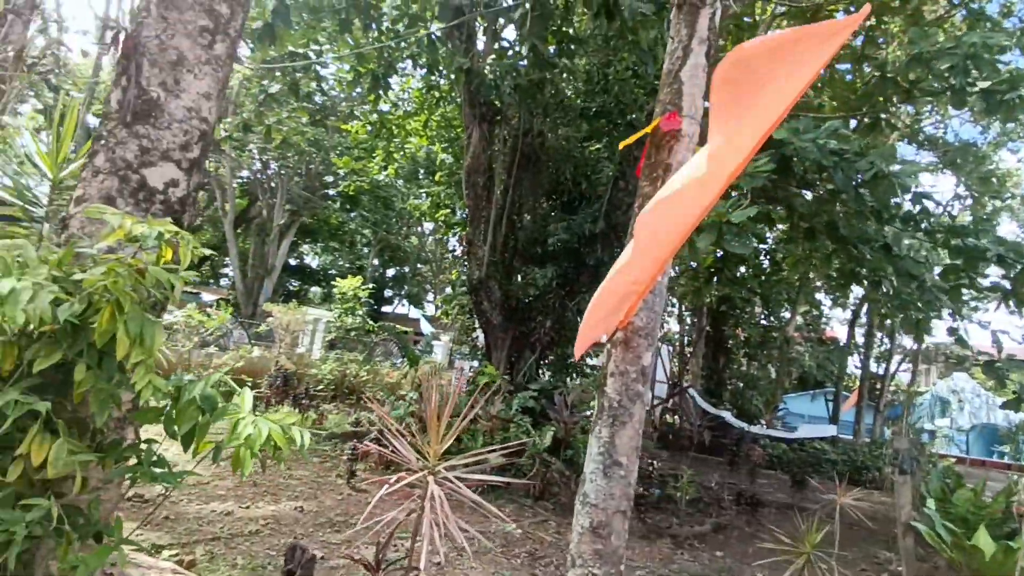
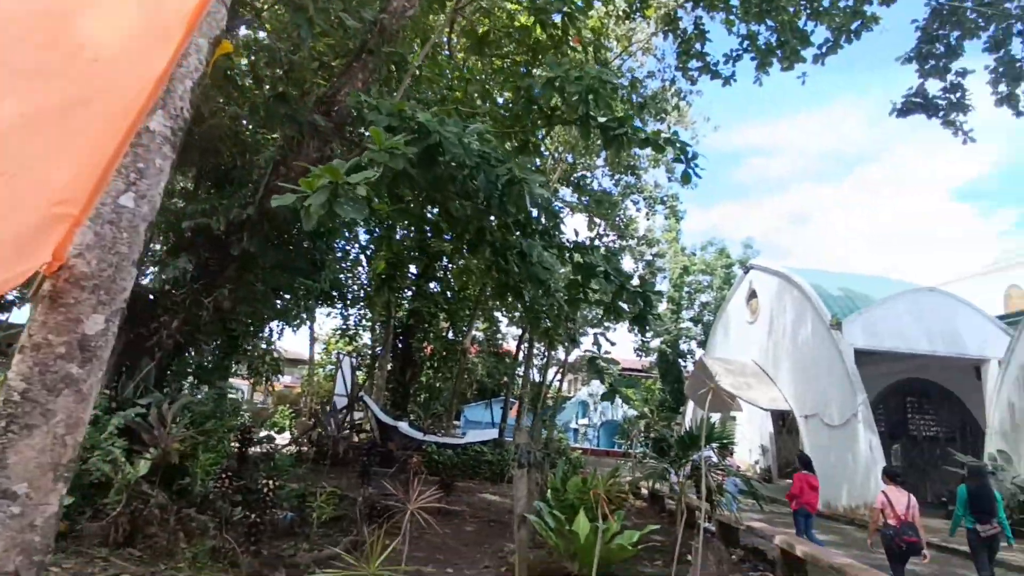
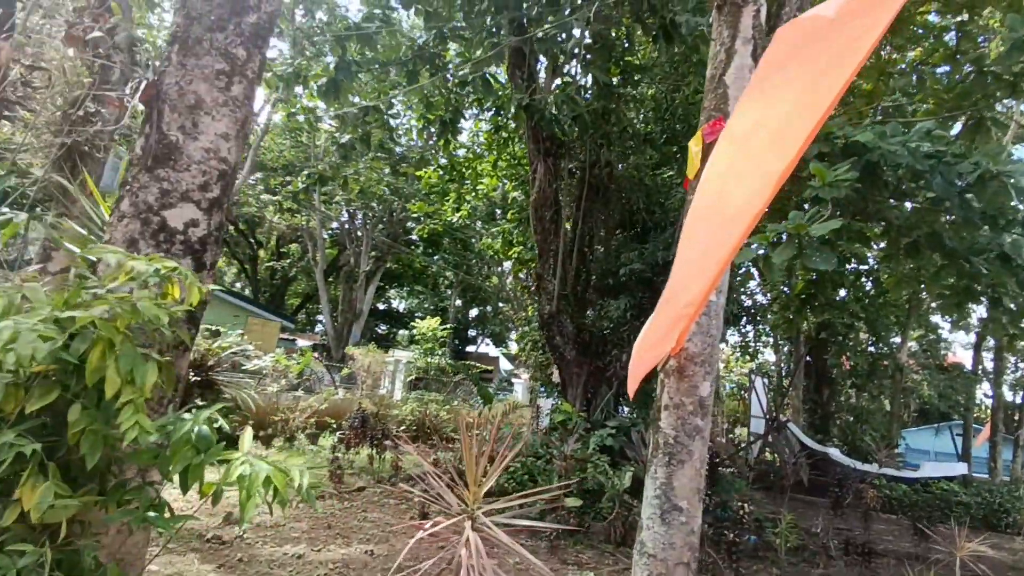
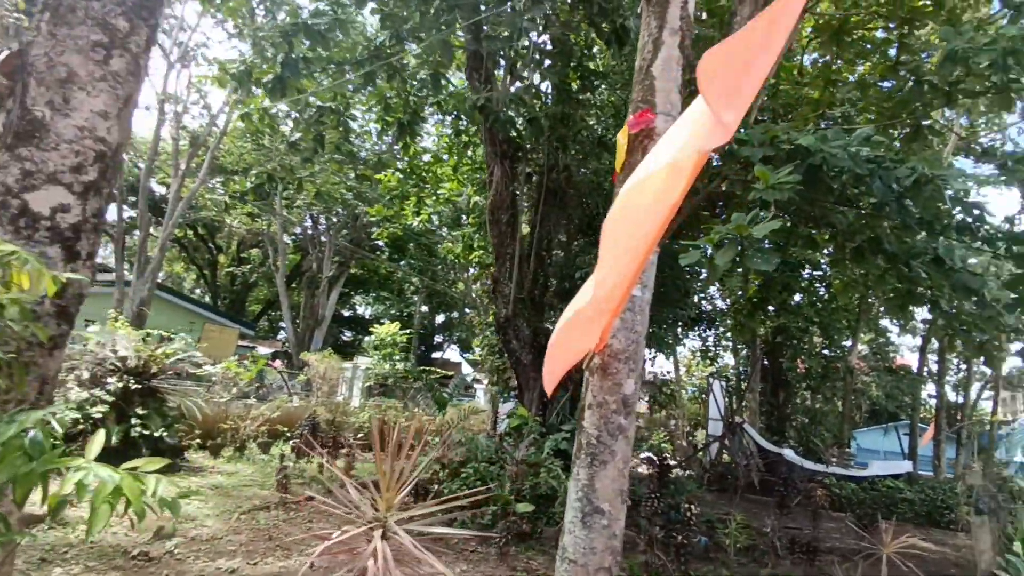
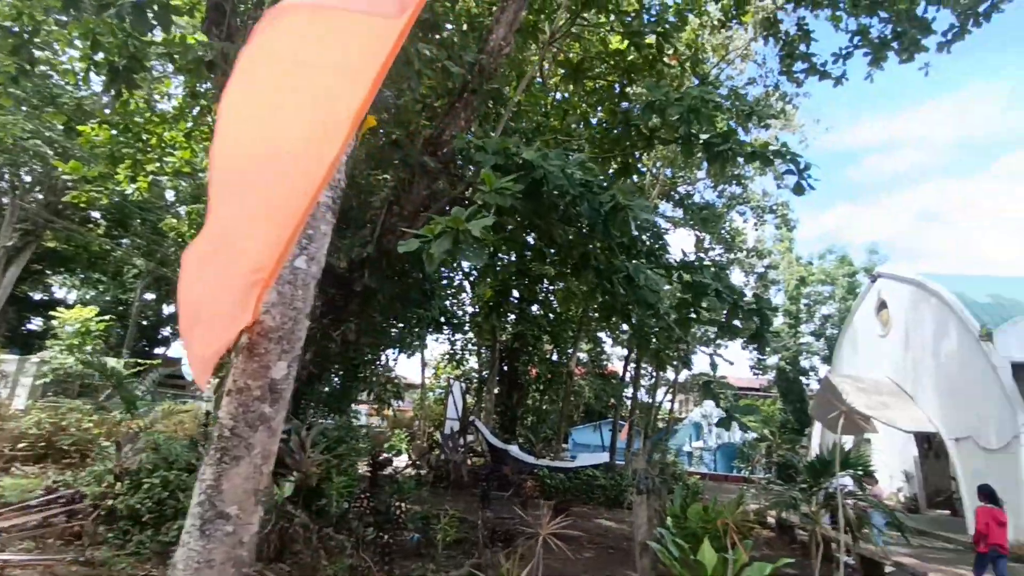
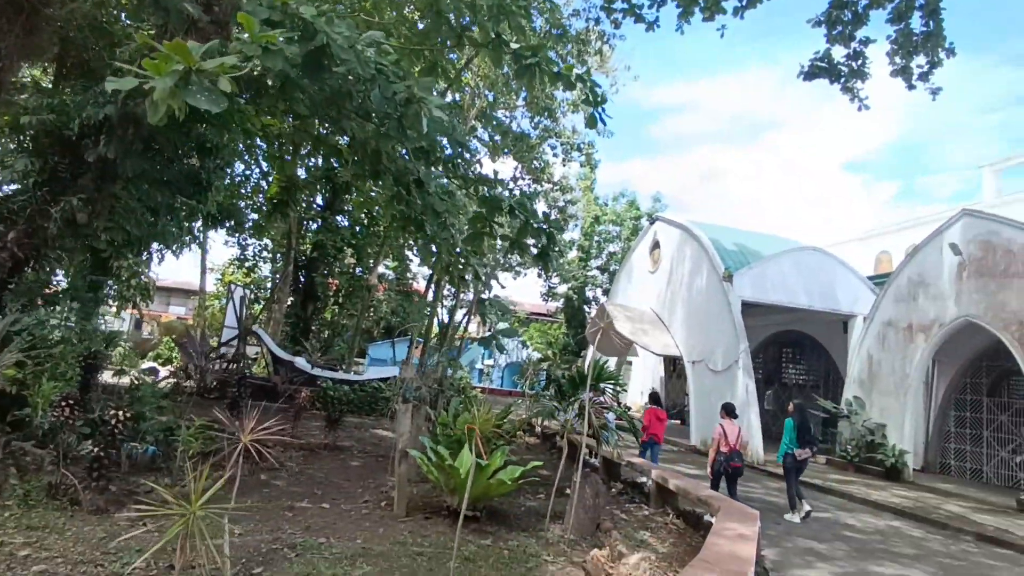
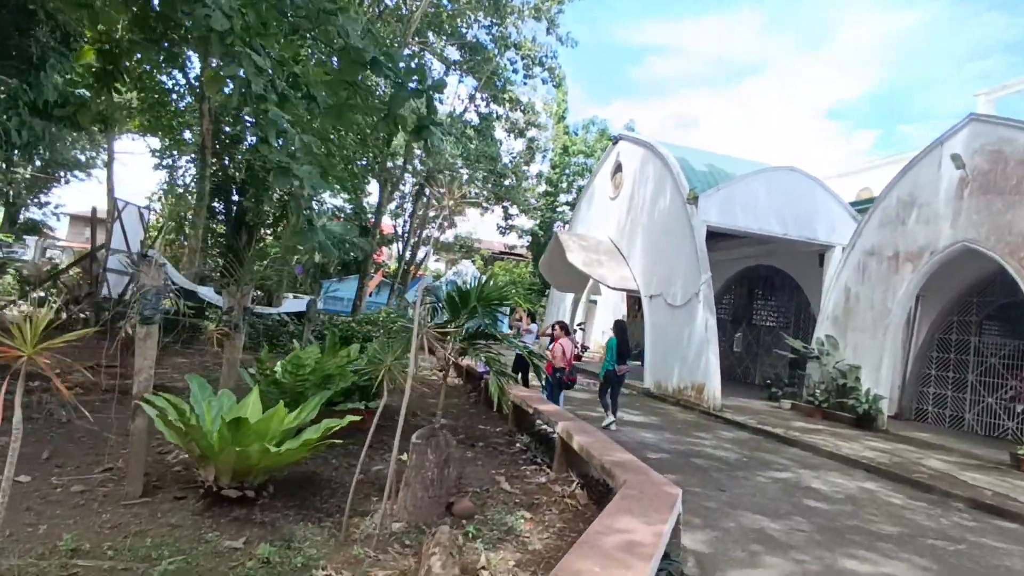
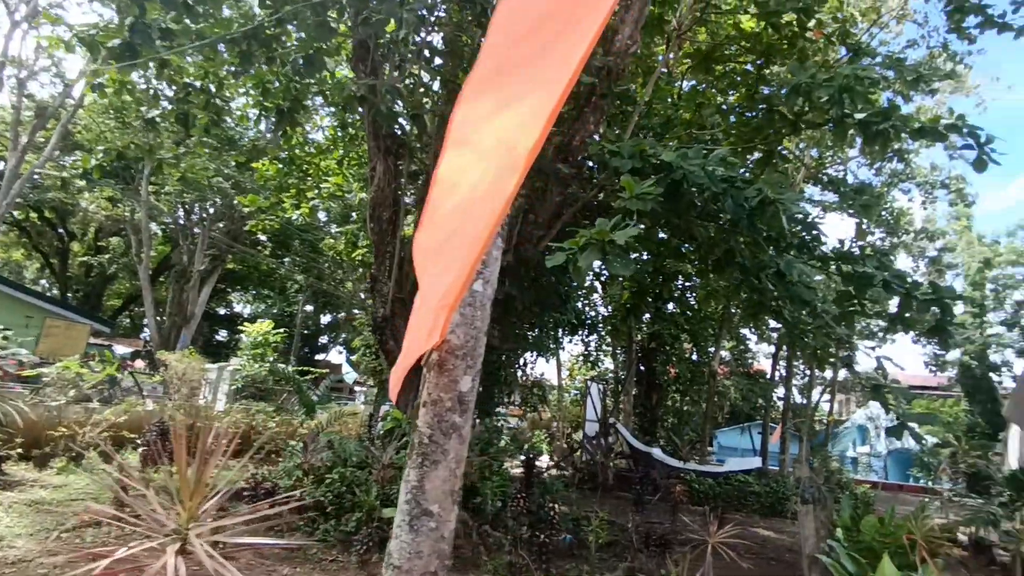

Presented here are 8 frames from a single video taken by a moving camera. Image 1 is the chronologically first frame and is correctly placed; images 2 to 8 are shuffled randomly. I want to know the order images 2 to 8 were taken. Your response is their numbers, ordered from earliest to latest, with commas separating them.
3, 4, 8, 5, 2, 6, 7
